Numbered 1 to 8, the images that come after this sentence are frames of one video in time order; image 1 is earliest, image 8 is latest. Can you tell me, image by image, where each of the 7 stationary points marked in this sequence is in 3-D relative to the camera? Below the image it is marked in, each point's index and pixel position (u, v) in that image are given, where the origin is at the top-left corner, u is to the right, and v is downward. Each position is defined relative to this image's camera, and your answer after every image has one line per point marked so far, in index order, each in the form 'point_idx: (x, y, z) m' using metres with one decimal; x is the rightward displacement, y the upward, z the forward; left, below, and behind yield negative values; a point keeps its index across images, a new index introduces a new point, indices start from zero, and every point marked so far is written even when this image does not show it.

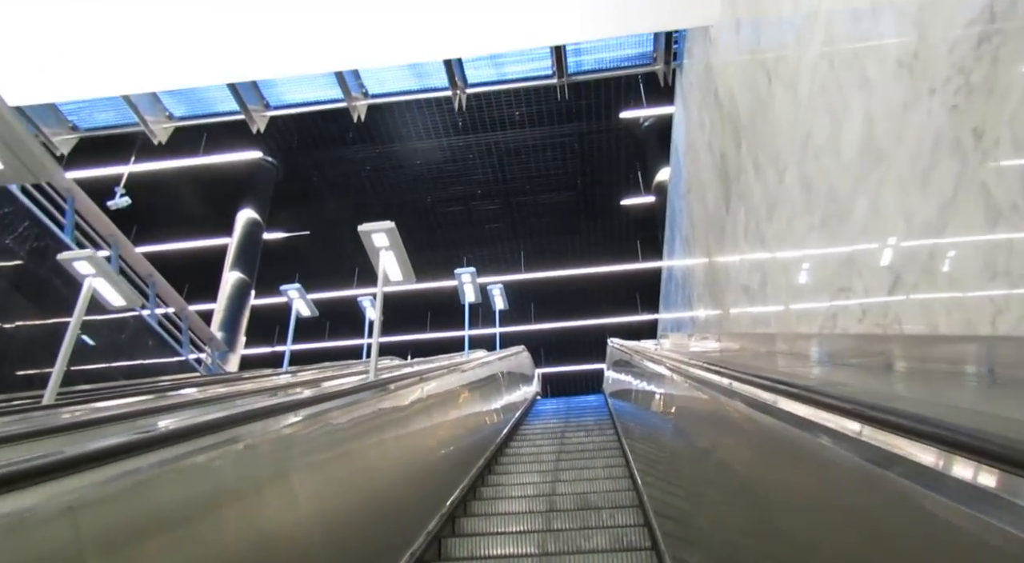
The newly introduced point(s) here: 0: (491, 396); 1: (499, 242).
0: (-0.1, -1.0, +5.8) m
1: (-0.2, +0.6, +10.0) m
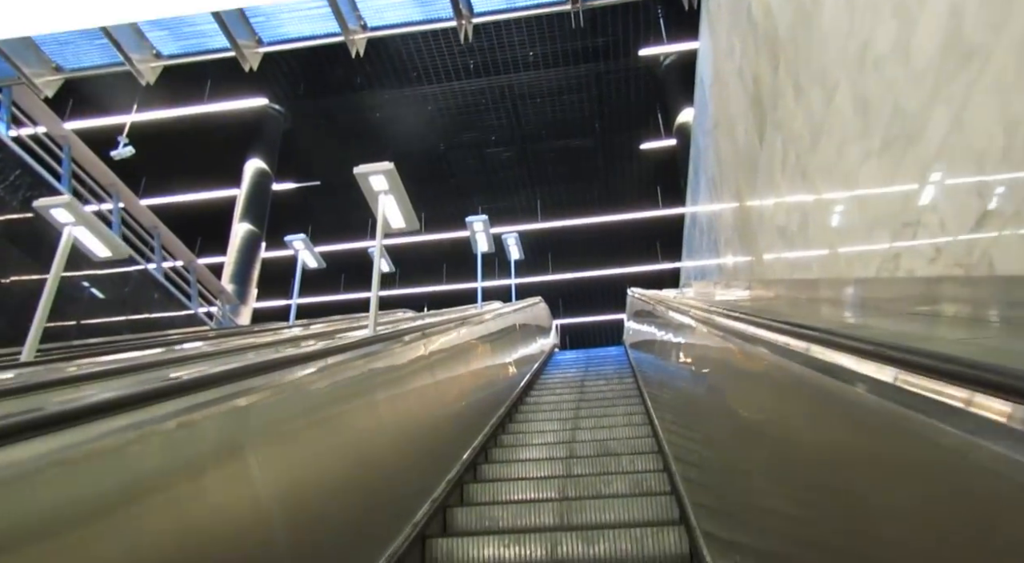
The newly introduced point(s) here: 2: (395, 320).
0: (0.0, -0.6, +5.7) m
1: (+0.1, +1.4, +9.7) m
2: (-1.1, -0.4, +5.9) m
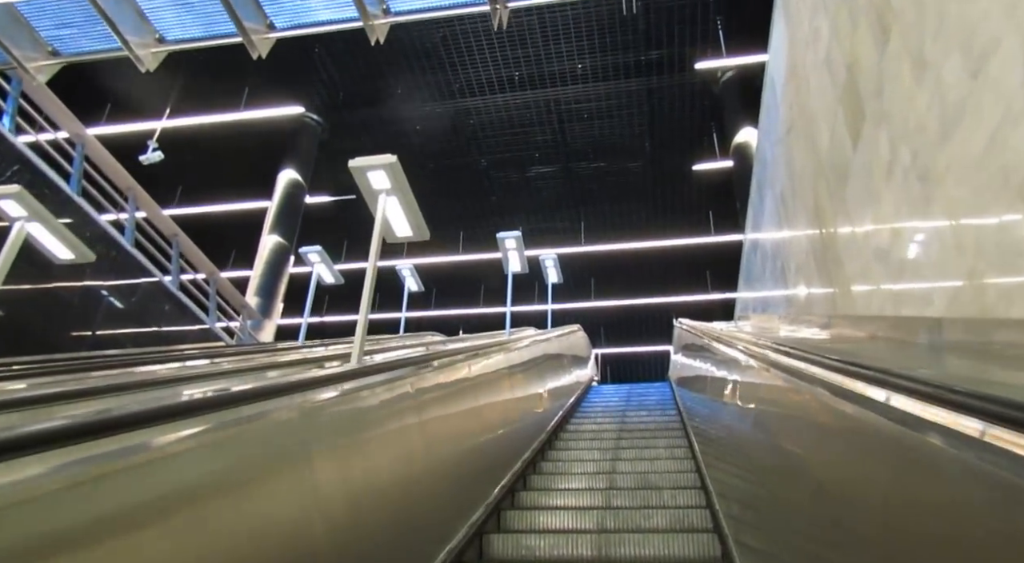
0: (+0.3, -0.8, +5.2) m
1: (+0.7, +1.0, +9.3) m
2: (-0.8, -0.5, +5.5) m
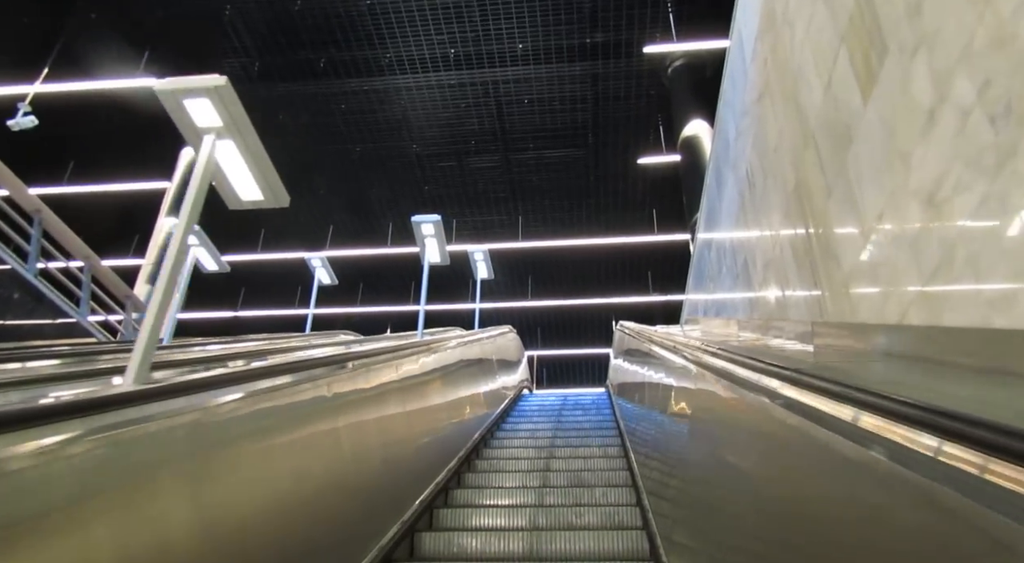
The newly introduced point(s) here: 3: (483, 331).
0: (-0.3, -0.7, +4.7) m
1: (-0.2, +1.1, +8.7) m
2: (-1.4, -0.5, +4.8) m
3: (-0.3, -0.4, +5.5) m
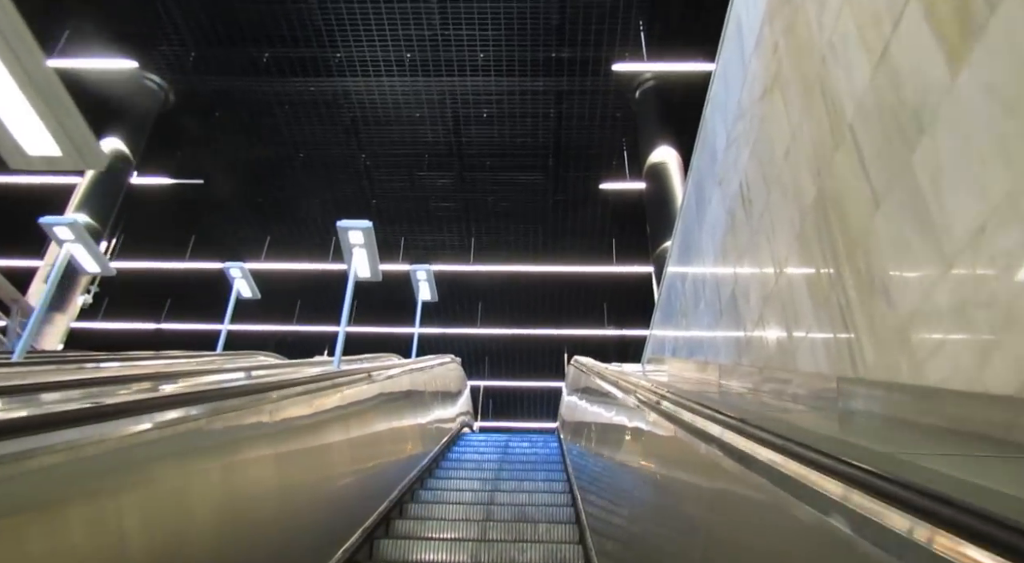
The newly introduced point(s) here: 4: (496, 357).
0: (-0.7, -0.9, +4.1) m
1: (-0.8, +0.7, +8.3) m
2: (-1.8, -0.6, +4.2) m
3: (-0.7, -0.6, +5.0) m
4: (-0.3, -1.5, +12.2) m
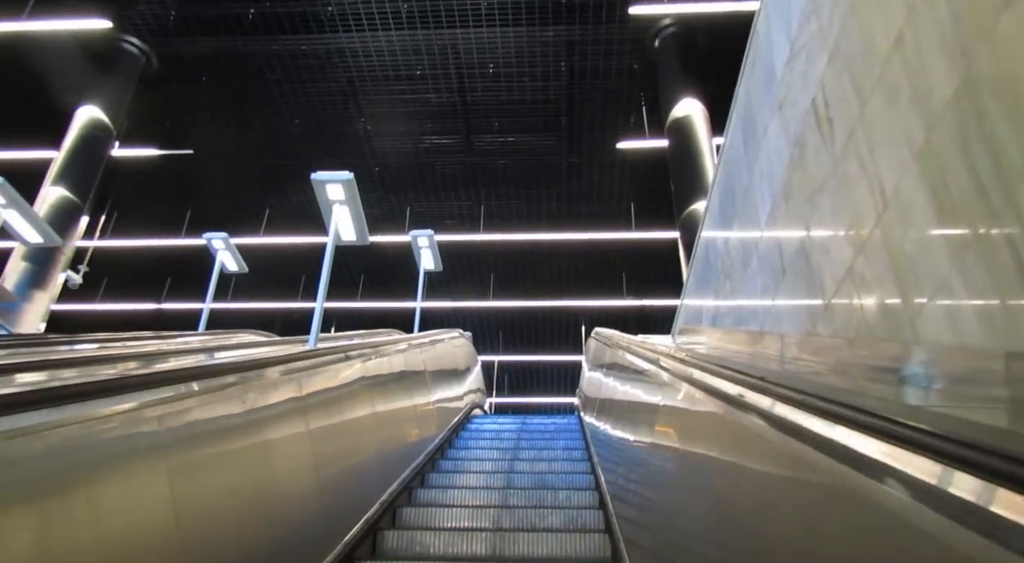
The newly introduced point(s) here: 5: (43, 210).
0: (-0.6, -0.7, +3.7) m
1: (-0.7, +1.1, +7.8) m
2: (-1.7, -0.4, +3.8) m
3: (-0.6, -0.4, +4.6) m
4: (0.0, -0.9, +11.8) m
5: (-4.1, +0.6, +5.4) m
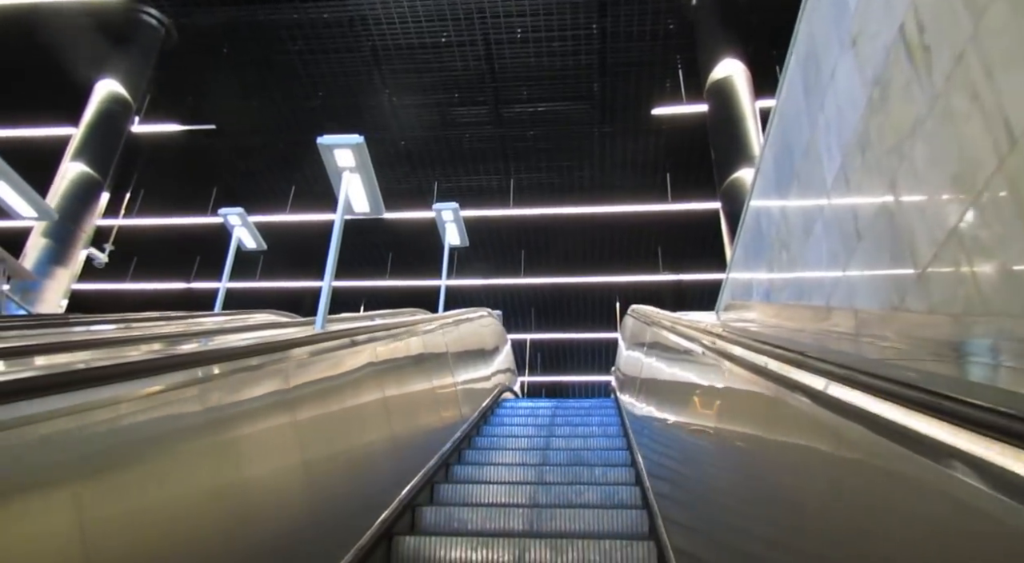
0: (-0.4, -0.6, +3.5) m
1: (-0.3, +1.4, +7.6) m
2: (-1.5, -0.3, +3.7) m
3: (-0.4, -0.2, +4.4) m
4: (+0.6, -0.5, +11.6) m
5: (-3.8, +0.8, +5.3) m
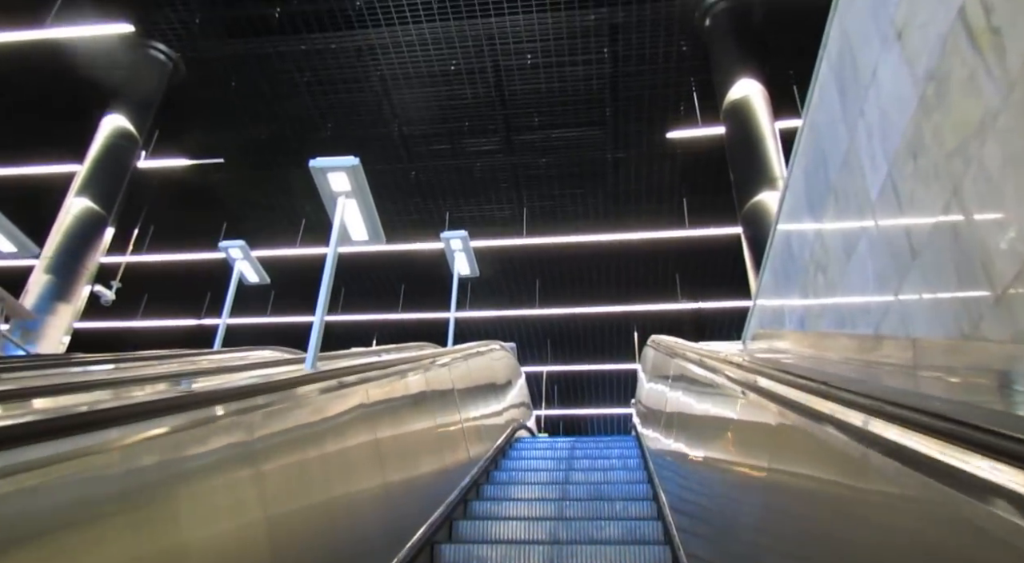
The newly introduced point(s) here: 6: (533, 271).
0: (-0.3, -0.7, +3.3) m
1: (-0.2, +1.0, +7.4) m
2: (-1.4, -0.5, +3.6) m
3: (-0.3, -0.4, +4.2) m
4: (+0.9, -1.1, +11.3) m
5: (-3.7, +0.5, +5.3) m
6: (+0.3, +0.1, +9.1) m
